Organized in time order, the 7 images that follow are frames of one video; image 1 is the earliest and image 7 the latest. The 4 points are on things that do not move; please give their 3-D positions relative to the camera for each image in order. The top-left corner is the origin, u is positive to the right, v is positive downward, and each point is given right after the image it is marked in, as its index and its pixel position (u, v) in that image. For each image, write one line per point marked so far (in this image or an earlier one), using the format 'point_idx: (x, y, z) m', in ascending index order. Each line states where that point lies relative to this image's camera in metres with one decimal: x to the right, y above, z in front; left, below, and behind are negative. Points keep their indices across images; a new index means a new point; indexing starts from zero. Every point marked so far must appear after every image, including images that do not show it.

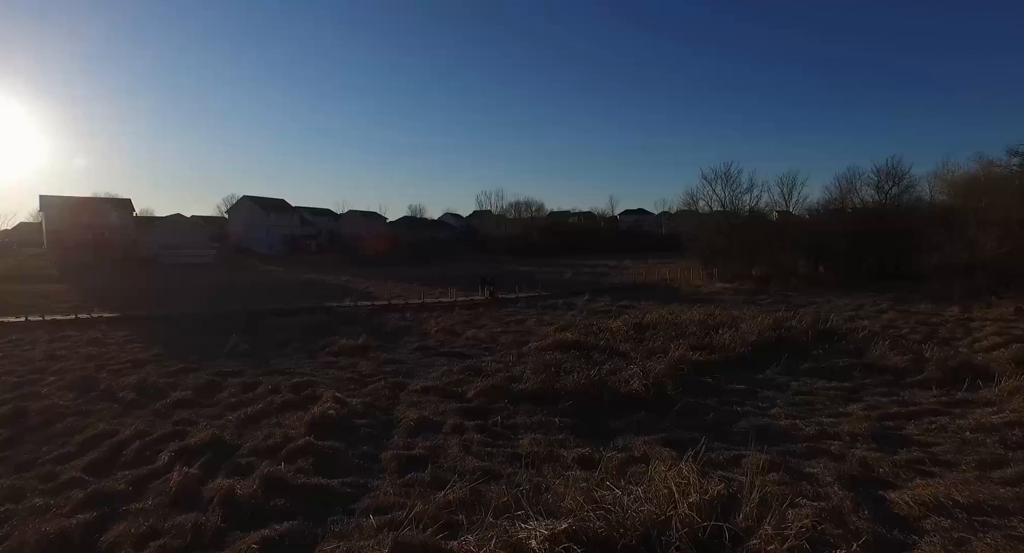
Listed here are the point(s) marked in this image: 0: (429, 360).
0: (-1.8, -1.8, +11.4) m
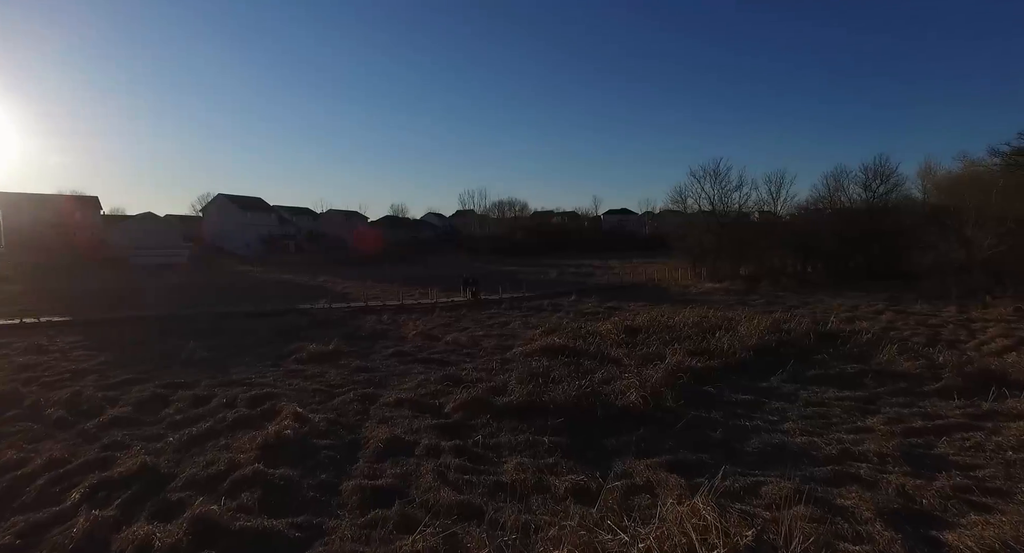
0: (-2.2, -1.8, +10.5) m
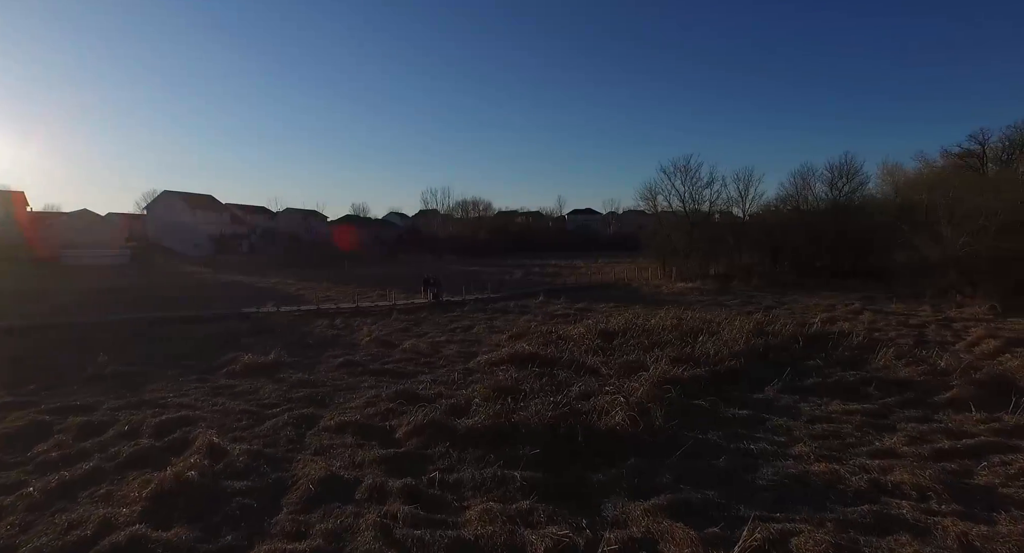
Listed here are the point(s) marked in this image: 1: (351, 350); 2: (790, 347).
0: (-2.8, -1.8, +9.2) m
1: (-3.7, -1.7, +12.0) m
2: (+5.1, -1.3, +9.4) m
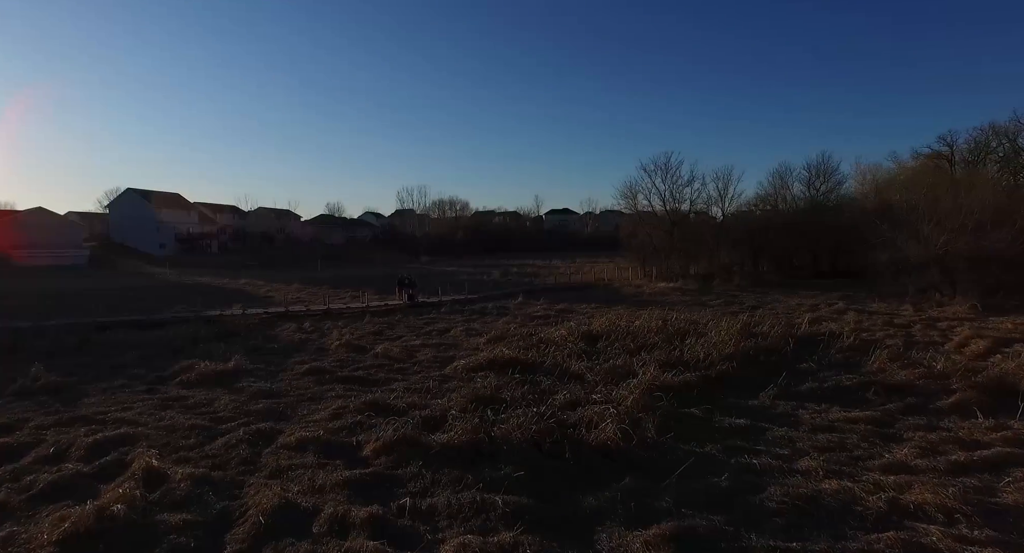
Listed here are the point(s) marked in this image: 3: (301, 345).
0: (-3.1, -1.8, +8.5) m
1: (-4.2, -1.7, +11.2) m
2: (+4.7, -1.3, +9.1) m
3: (-5.1, -1.6, +12.5) m
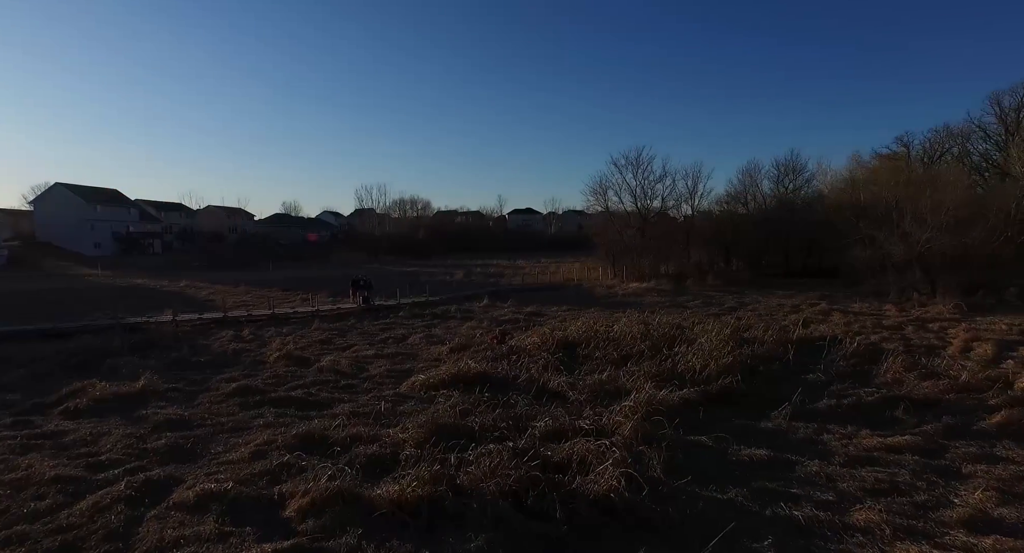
0: (-3.6, -1.9, +6.9) m
1: (-4.8, -1.7, +9.6) m
2: (+4.2, -1.3, +8.1) m
3: (-5.8, -1.7, +10.8) m
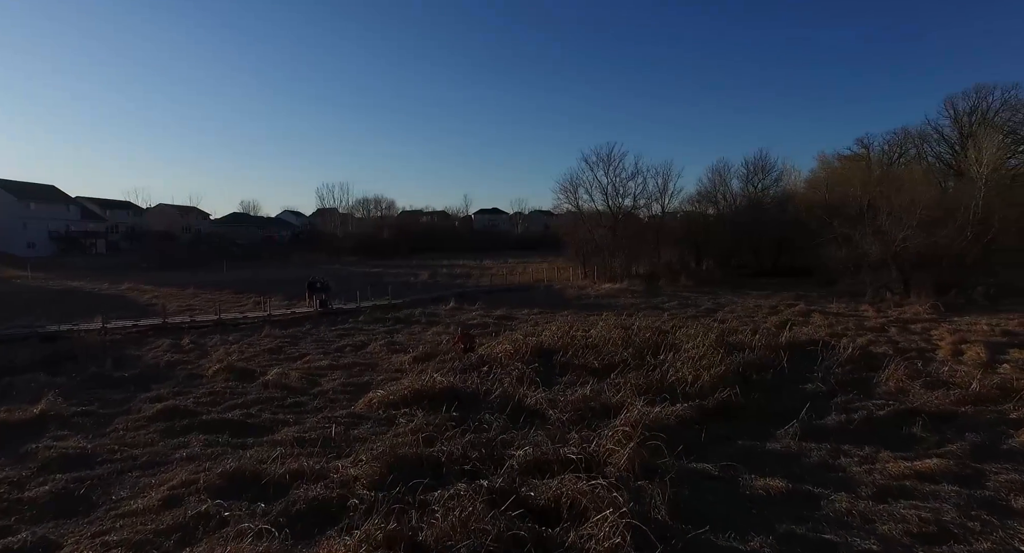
0: (-3.9, -1.9, +5.8) m
1: (-5.3, -1.8, +8.4) m
2: (+3.8, -1.3, +7.5) m
3: (-6.4, -1.7, +9.5) m
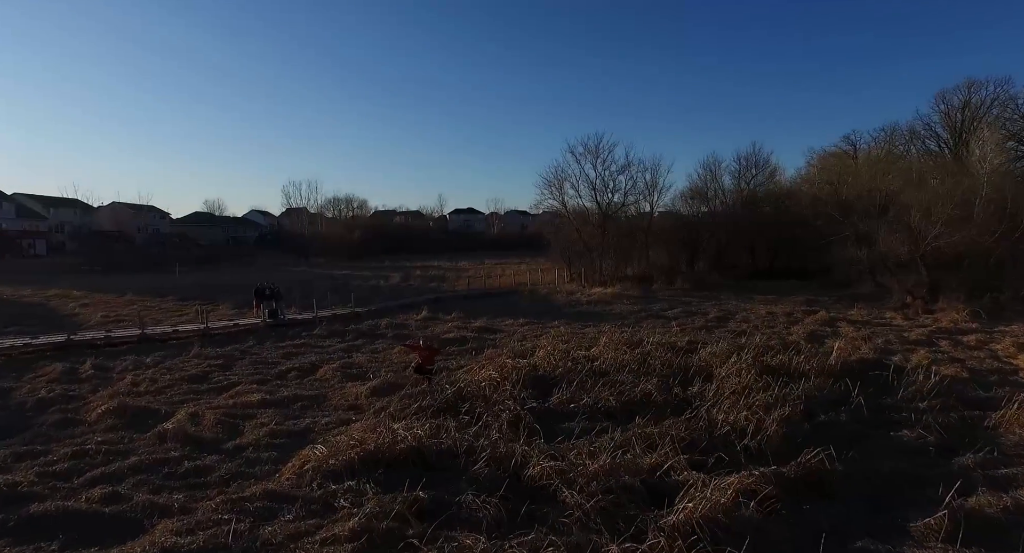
0: (-3.9, -2.0, +3.6) m
1: (-5.4, -1.9, +6.1) m
2: (+3.7, -1.4, +5.6) m
3: (-6.6, -1.9, +7.2) m
